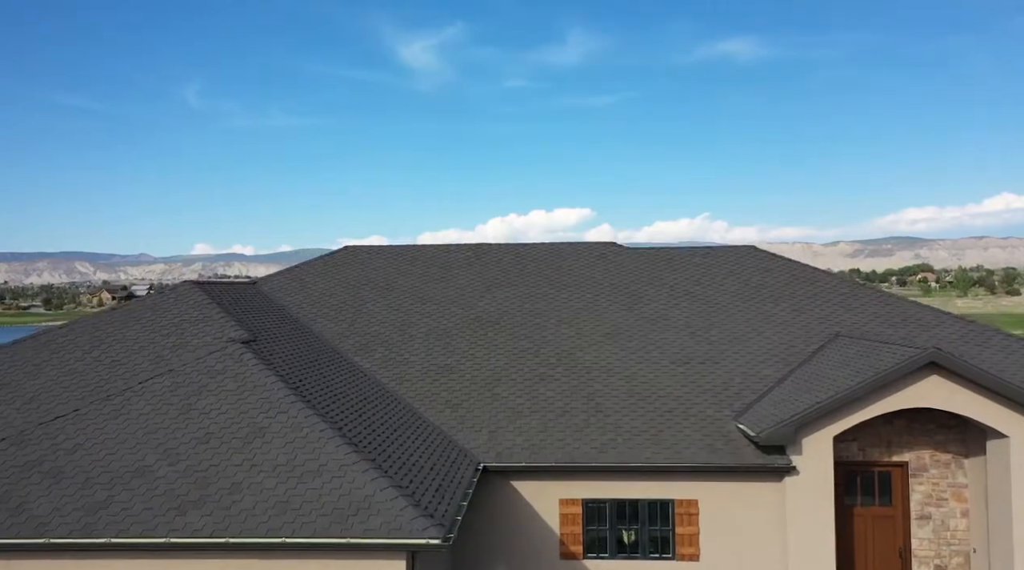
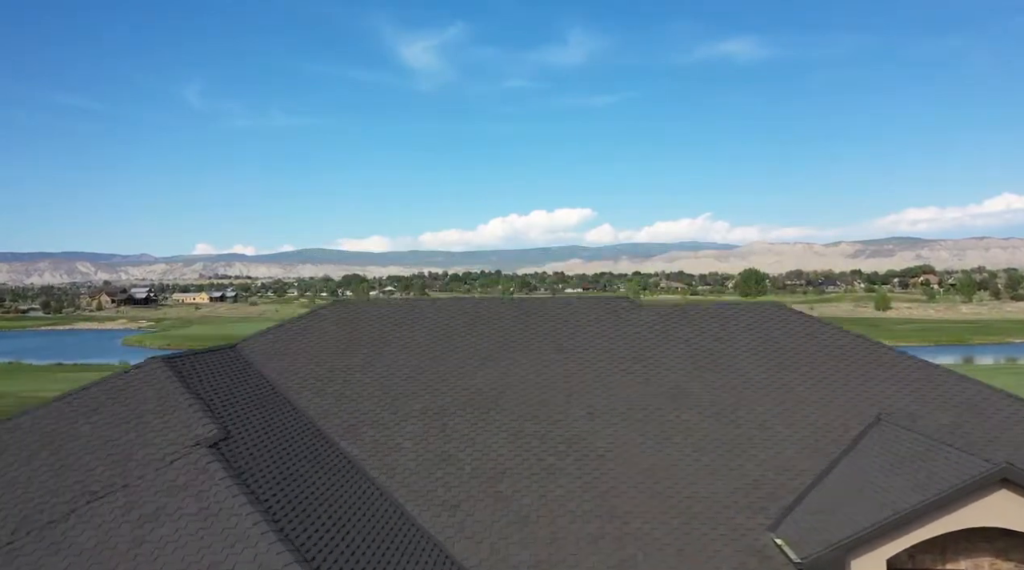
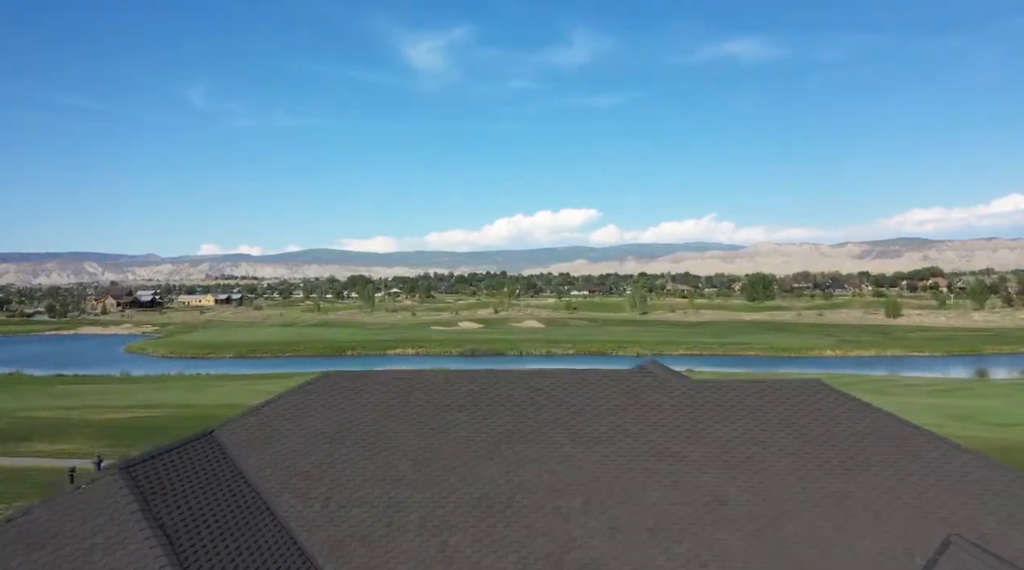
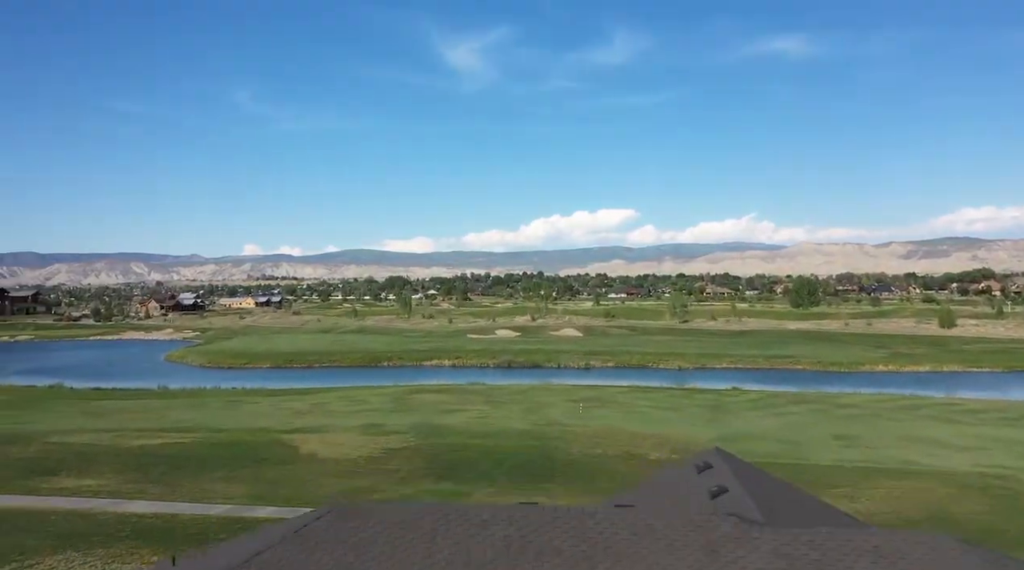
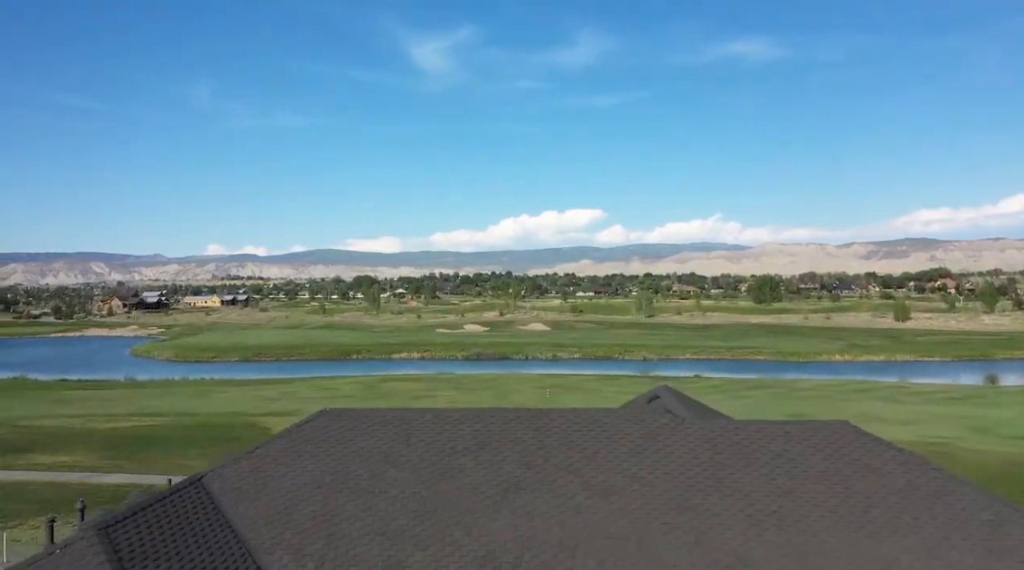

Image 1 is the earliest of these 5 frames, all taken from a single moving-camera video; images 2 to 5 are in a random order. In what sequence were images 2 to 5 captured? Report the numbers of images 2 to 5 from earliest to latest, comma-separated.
2, 3, 5, 4
